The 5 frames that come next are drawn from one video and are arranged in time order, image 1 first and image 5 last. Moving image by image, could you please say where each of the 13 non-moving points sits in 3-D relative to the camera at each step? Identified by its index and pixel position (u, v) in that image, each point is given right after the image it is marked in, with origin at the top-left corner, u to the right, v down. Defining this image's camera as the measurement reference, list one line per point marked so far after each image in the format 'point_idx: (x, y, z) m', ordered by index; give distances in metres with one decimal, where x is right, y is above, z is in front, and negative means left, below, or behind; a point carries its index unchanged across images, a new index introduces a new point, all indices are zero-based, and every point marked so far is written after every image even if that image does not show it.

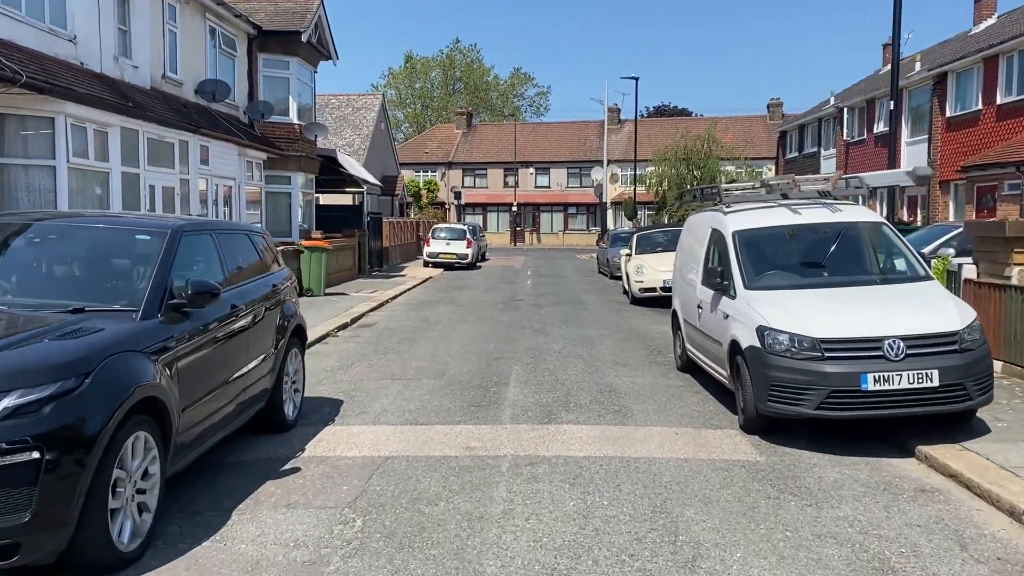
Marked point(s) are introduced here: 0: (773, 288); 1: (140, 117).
0: (+2.4, 0.0, +7.7) m
1: (-6.0, +2.8, +13.3) m
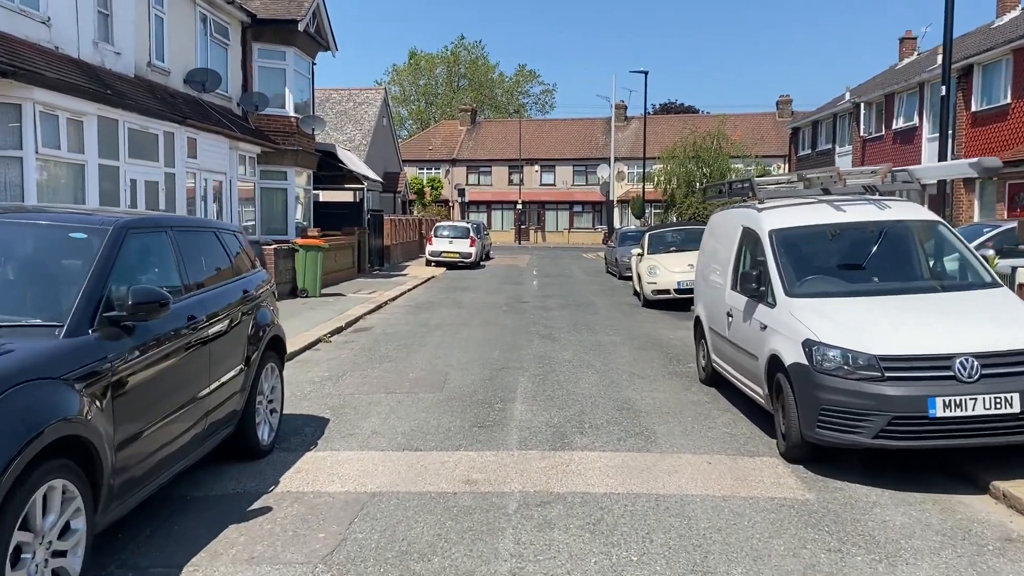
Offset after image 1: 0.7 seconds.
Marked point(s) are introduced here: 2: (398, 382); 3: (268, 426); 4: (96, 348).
0: (+2.5, -0.1, +6.7) m
1: (-5.9, +2.8, +12.4) m
2: (-1.3, -1.1, +9.1) m
3: (-1.9, -1.1, +6.5) m
4: (-2.1, -0.3, +4.2) m
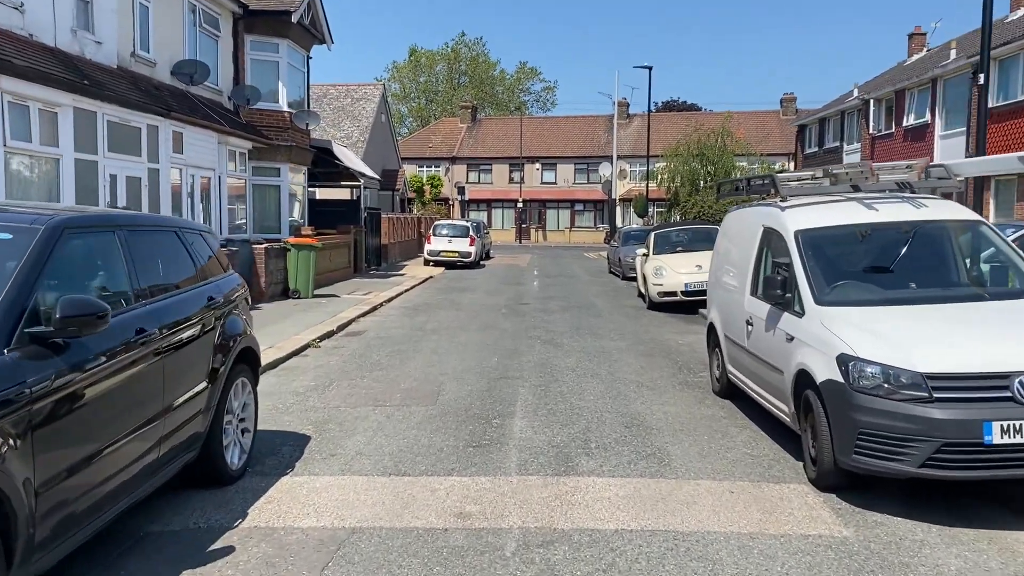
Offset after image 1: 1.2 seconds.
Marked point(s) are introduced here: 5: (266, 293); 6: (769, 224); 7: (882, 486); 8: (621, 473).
0: (+2.5, -0.1, +6.0) m
1: (-5.9, +2.7, +11.7) m
2: (-1.3, -1.1, +8.5) m
3: (-1.9, -1.1, +5.8) m
4: (-2.1, -0.3, +3.5) m
5: (-4.9, -0.1, +16.2) m
6: (+2.3, +0.6, +7.3) m
7: (+2.6, -1.4, +5.7) m
8: (+0.8, -1.3, +5.9) m
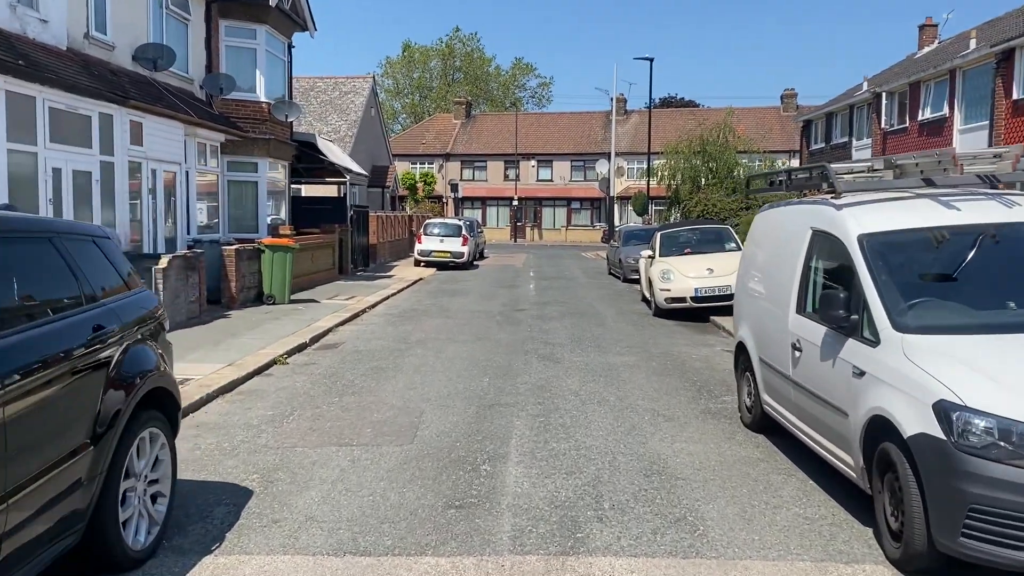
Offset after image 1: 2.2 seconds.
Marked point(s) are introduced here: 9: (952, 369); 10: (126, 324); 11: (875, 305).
0: (+2.5, -0.2, +4.7) m
1: (-6.0, +2.6, +10.3) m
2: (-1.3, -1.2, +7.1) m
3: (-2.0, -1.3, +4.5) m
4: (-2.2, -0.5, +2.1) m
5: (-5.0, -0.2, +14.8) m
6: (+2.2, +0.4, +5.9) m
7: (+2.5, -1.5, +4.4) m
8: (+0.7, -1.5, +4.6) m
9: (+2.3, -0.4, +4.3) m
10: (-2.1, -0.2, +4.4) m
11: (+2.2, -0.1, +5.0) m
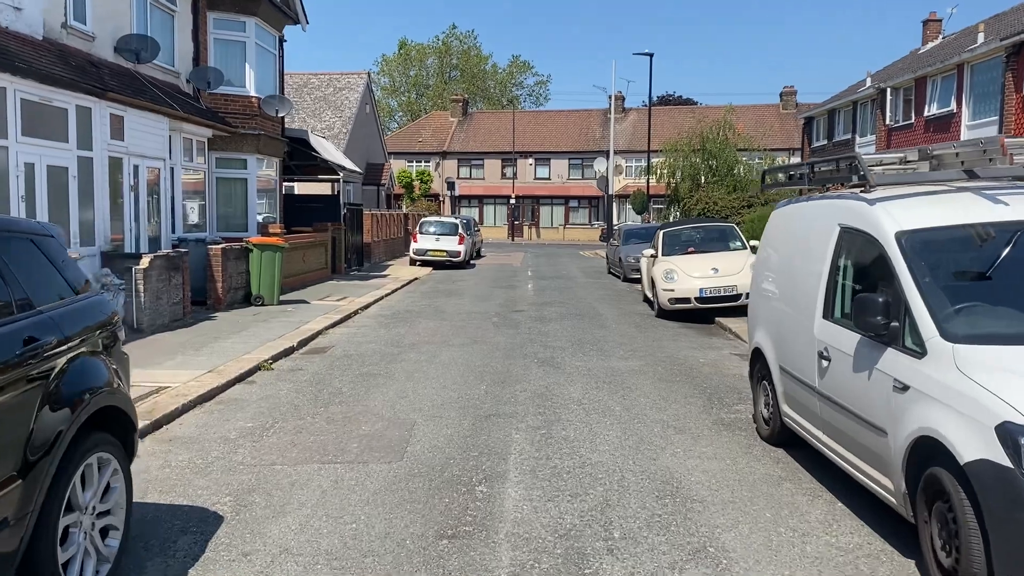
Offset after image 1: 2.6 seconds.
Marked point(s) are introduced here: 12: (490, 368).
0: (+2.5, -0.3, +4.2) m
1: (-6.0, +2.6, +9.7) m
2: (-1.3, -1.2, +6.6) m
3: (-2.0, -1.3, +3.9) m
4: (-2.2, -0.5, +1.6) m
5: (-5.0, -0.2, +14.3) m
6: (+2.2, +0.4, +5.4) m
7: (+2.5, -1.5, +3.8) m
8: (+0.7, -1.5, +4.0) m
9: (+2.3, -0.4, +3.8) m
10: (-2.1, -0.2, +3.9) m
11: (+2.2, -0.1, +4.5) m
12: (-0.3, -0.9, +9.6) m
